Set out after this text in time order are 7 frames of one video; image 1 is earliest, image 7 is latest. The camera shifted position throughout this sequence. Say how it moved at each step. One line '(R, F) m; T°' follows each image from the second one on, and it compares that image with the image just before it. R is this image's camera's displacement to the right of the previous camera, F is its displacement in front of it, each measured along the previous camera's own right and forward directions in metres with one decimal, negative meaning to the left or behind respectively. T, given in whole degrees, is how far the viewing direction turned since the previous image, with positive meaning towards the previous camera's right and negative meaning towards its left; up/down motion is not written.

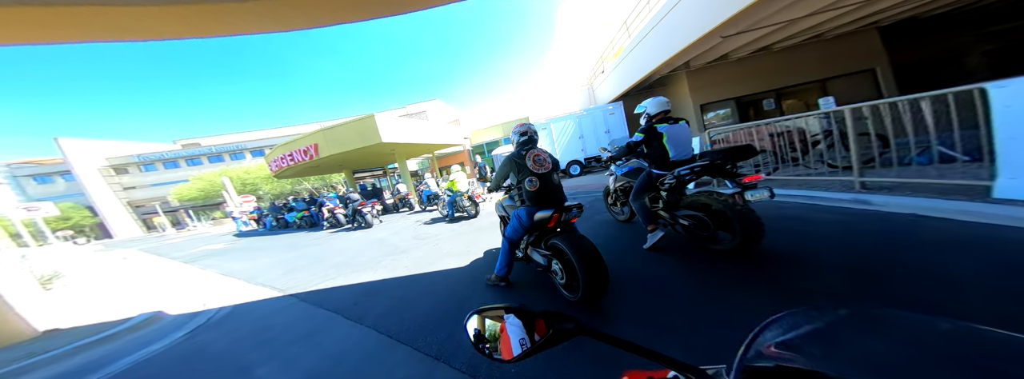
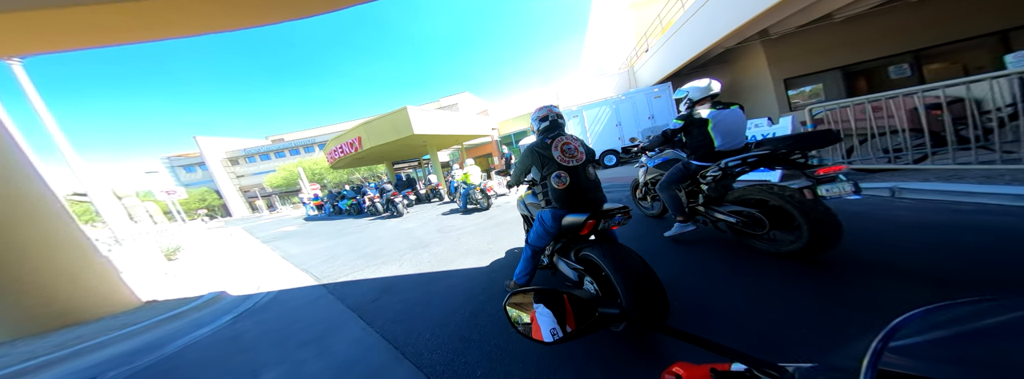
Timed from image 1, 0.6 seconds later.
(+0.2, +0.4) m; -9°
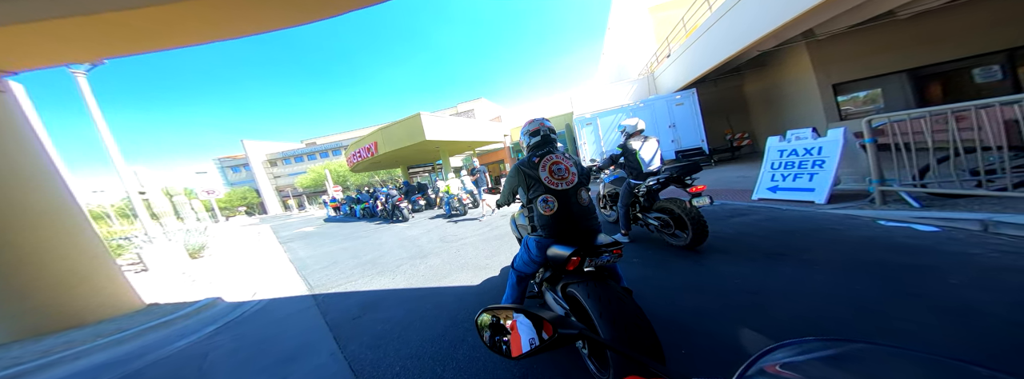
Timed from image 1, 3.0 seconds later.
(+0.2, +0.3) m; -4°
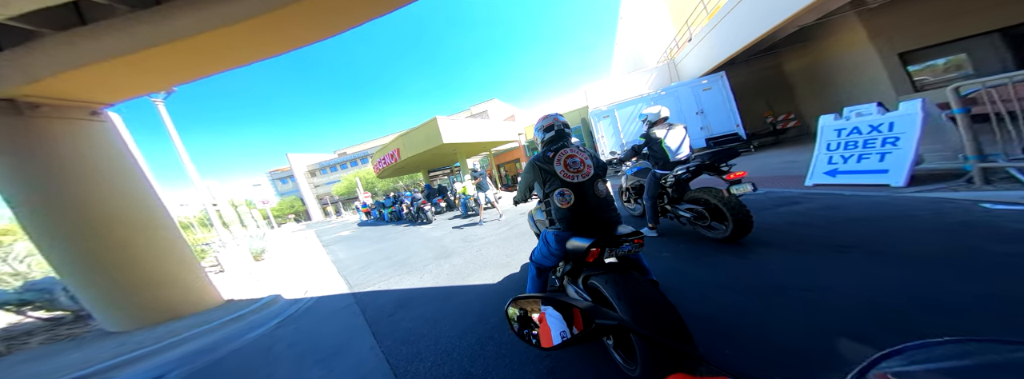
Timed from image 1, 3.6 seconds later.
(-0.1, +0.1) m; -5°
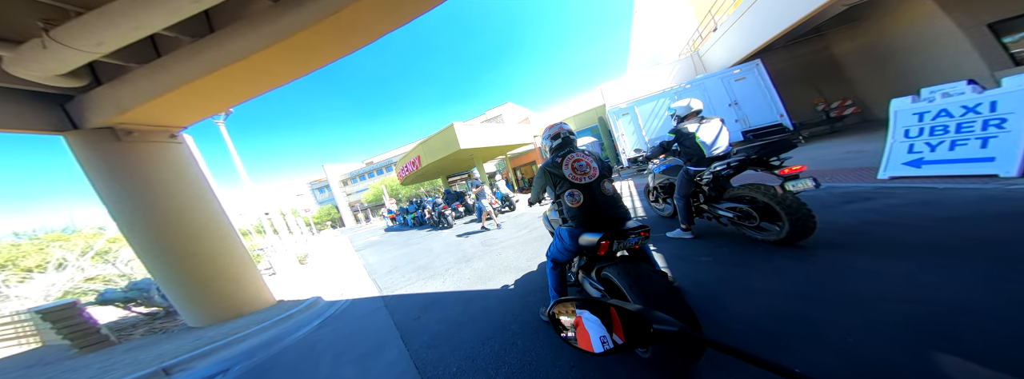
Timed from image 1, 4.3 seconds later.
(-0.2, +0.1) m; -4°
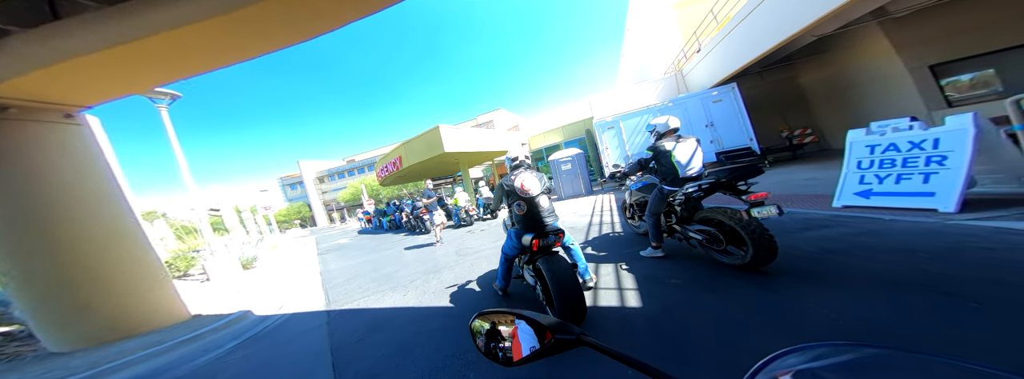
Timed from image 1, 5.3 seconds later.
(+0.3, +0.2) m; +4°
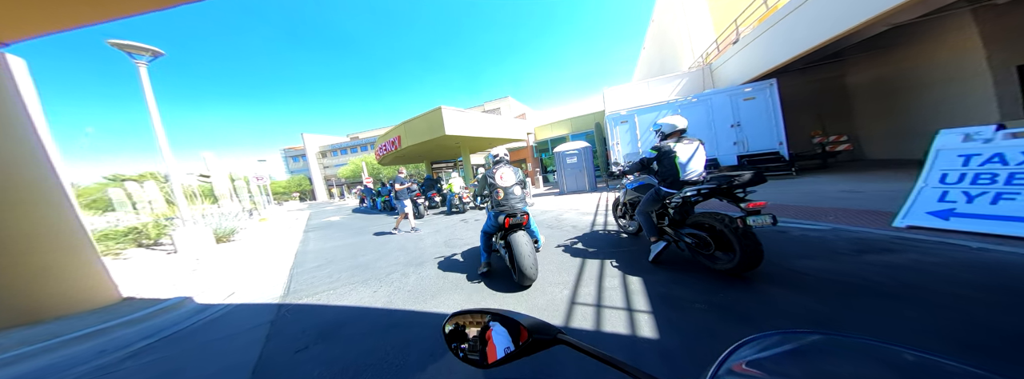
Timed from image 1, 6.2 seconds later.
(+0.2, +0.6) m; 0°
